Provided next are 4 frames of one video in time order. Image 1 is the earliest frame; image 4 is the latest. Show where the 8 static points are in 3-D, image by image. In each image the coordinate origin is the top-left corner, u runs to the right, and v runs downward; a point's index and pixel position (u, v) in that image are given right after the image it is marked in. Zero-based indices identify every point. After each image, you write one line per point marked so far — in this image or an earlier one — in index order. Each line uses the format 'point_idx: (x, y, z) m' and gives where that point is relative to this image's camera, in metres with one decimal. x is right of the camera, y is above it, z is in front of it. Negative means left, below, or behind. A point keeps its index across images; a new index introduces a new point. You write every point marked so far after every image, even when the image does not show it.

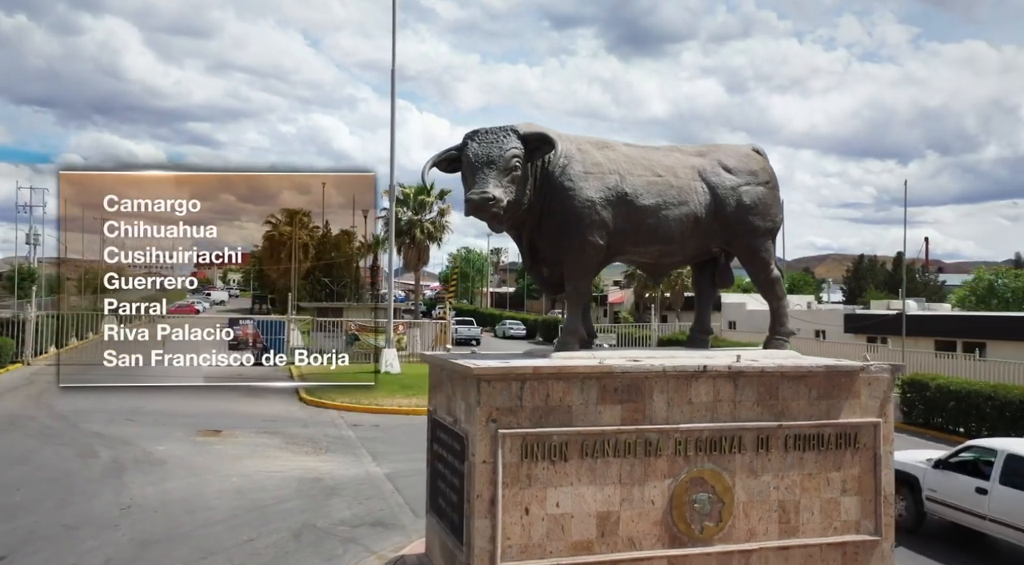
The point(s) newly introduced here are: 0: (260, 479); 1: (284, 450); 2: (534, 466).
0: (-3.5, -2.8, +11.9) m
1: (-3.7, -2.8, +13.9) m
2: (+0.2, -1.5, +6.9) m
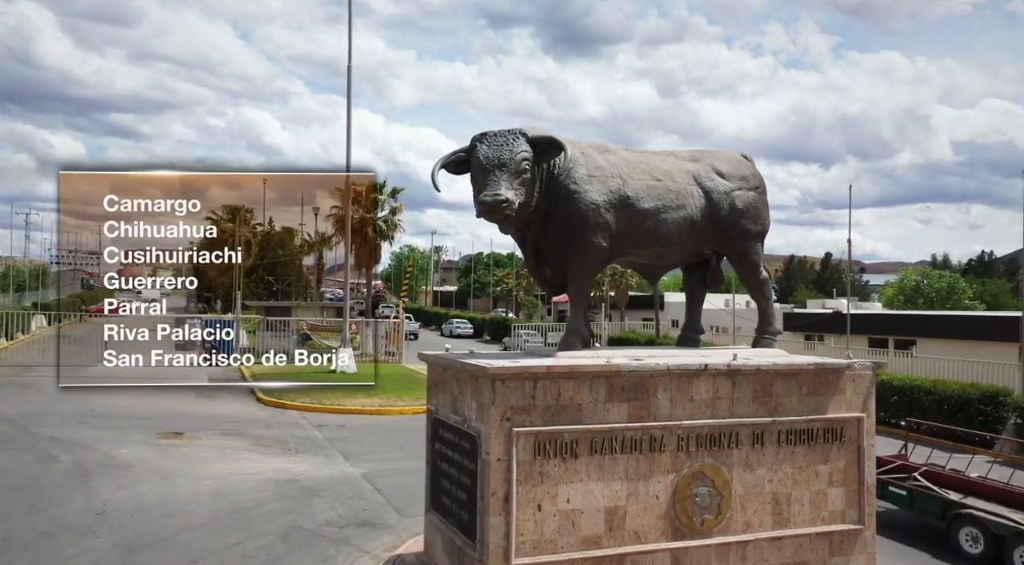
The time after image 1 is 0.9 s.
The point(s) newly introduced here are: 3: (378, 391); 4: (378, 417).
0: (-3.8, -2.8, +11.7) m
1: (-4.2, -2.8, +13.7) m
2: (+0.3, -1.5, +7.1) m
3: (-3.0, -2.5, +19.1) m
4: (-2.7, -2.7, +16.7) m
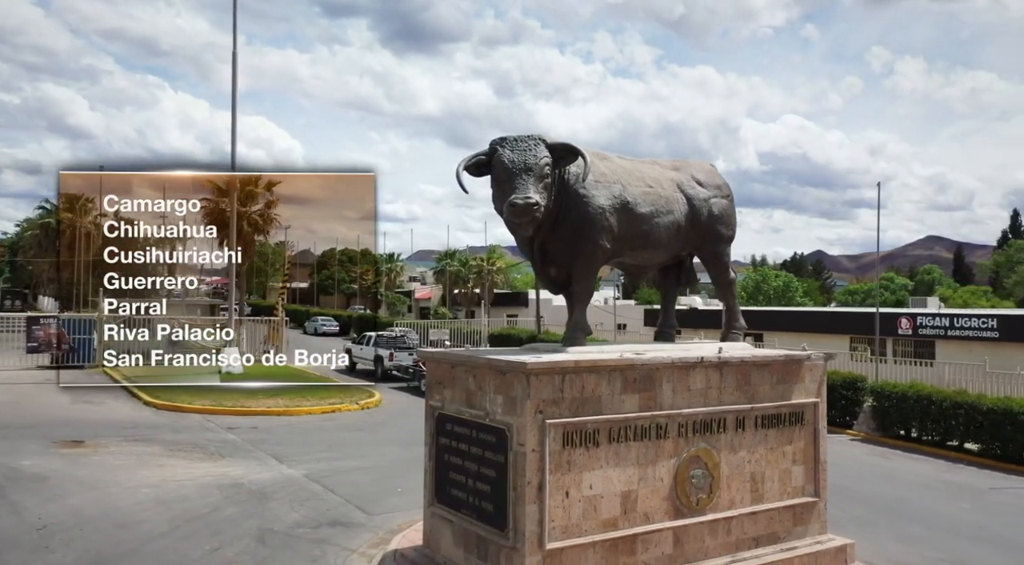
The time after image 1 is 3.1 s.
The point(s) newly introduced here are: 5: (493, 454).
0: (-4.5, -2.7, +11.2) m
1: (-5.3, -2.7, +13.0) m
2: (+0.5, -1.5, +7.5) m
3: (-5.2, -2.4, +18.5) m
4: (-4.4, -2.6, +16.3) m
5: (-0.2, -1.6, +7.7) m
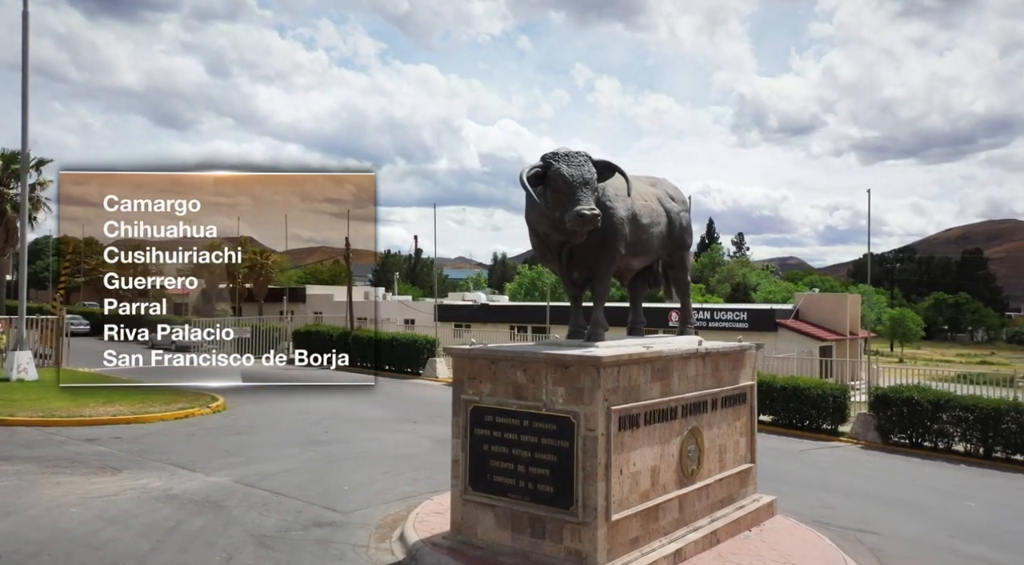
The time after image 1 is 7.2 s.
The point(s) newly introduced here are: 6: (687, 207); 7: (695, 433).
0: (-4.9, -2.7, +10.2) m
1: (-6.2, -2.6, +11.6) m
2: (+1.1, -1.5, +8.5) m
3: (-8.1, -2.3, +16.8) m
4: (-6.5, -2.5, +15.0) m
5: (+0.4, -1.6, +8.4) m
6: (+2.2, +1.0, +10.9) m
7: (+2.1, -1.7, +9.7) m
